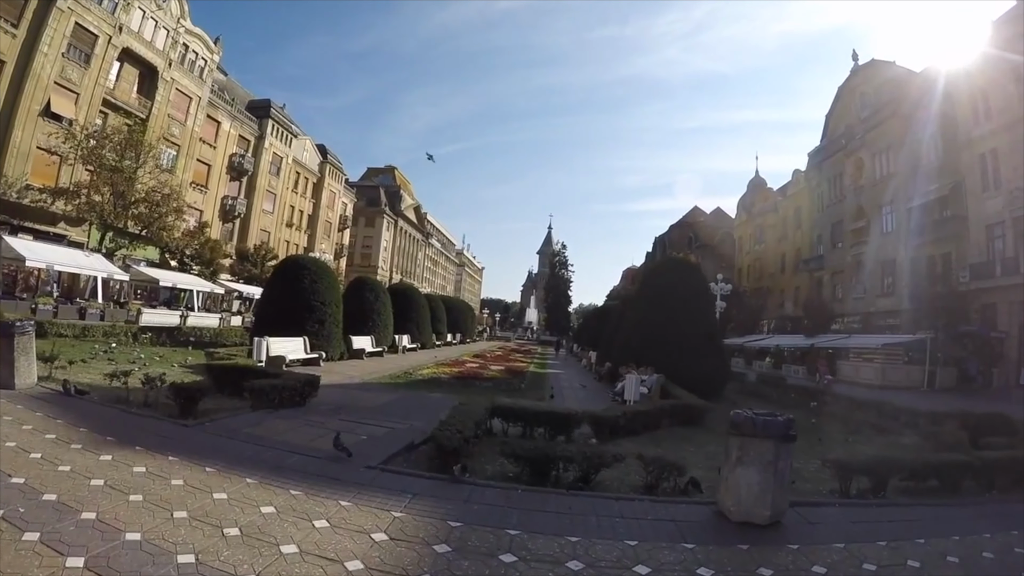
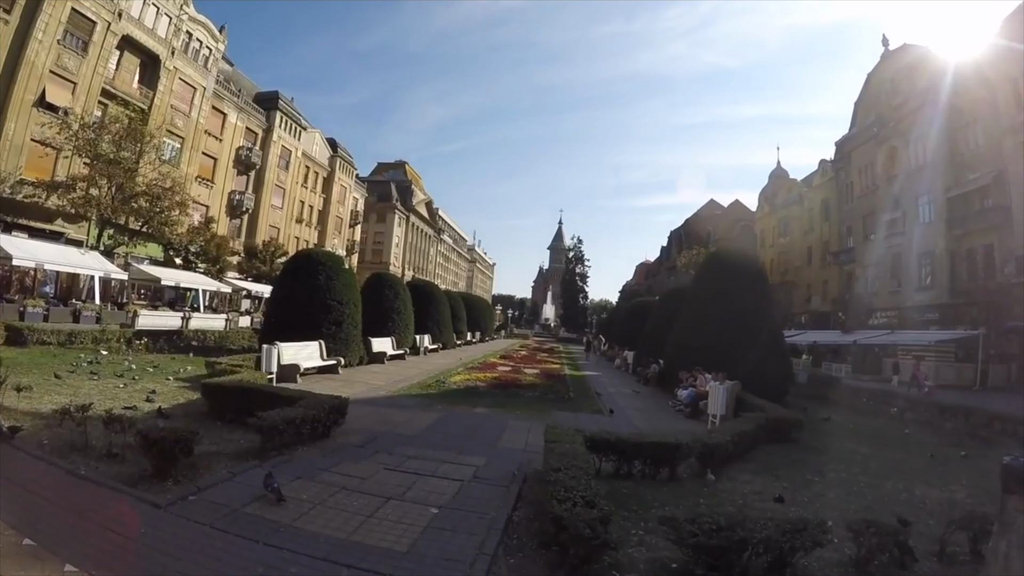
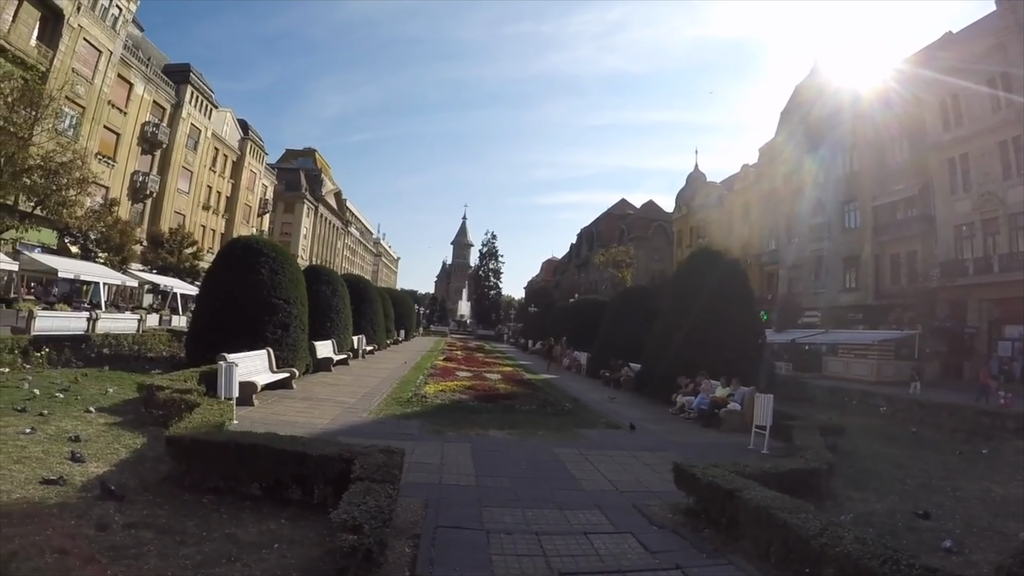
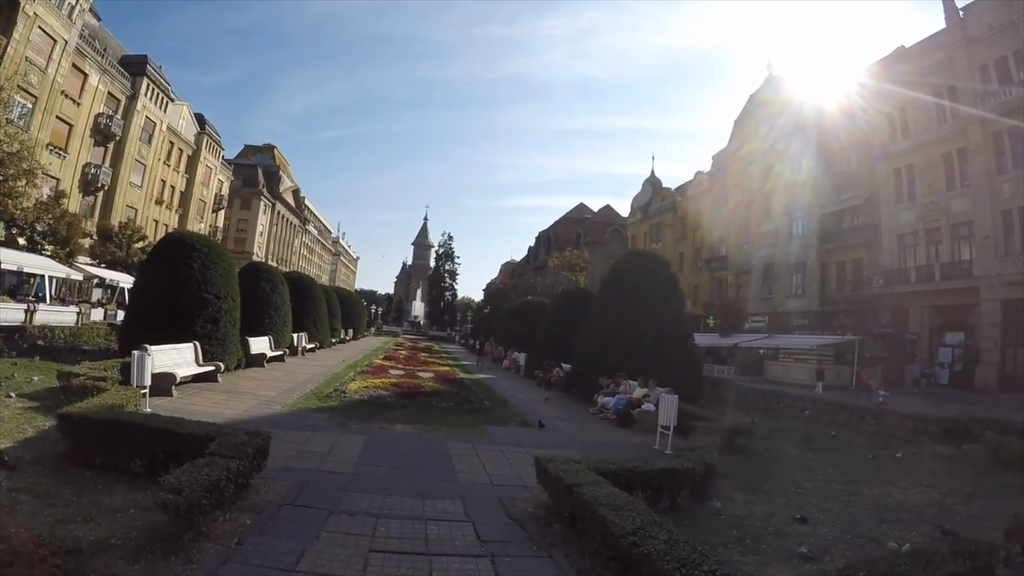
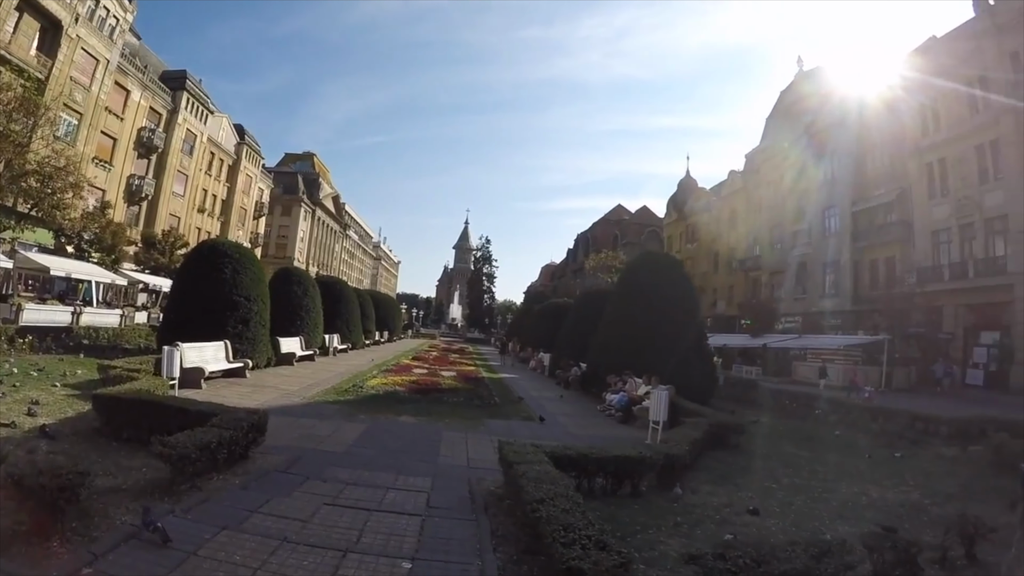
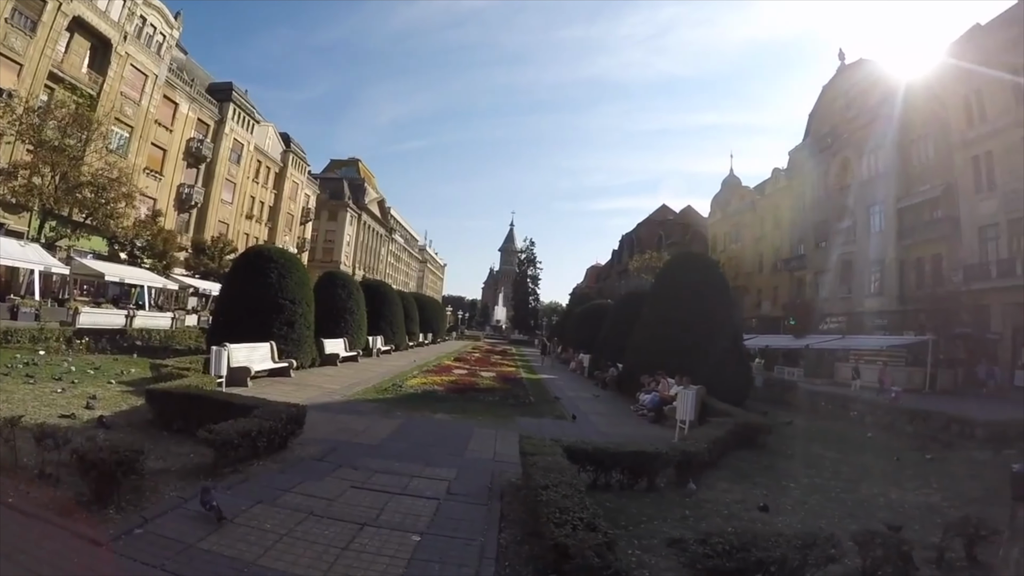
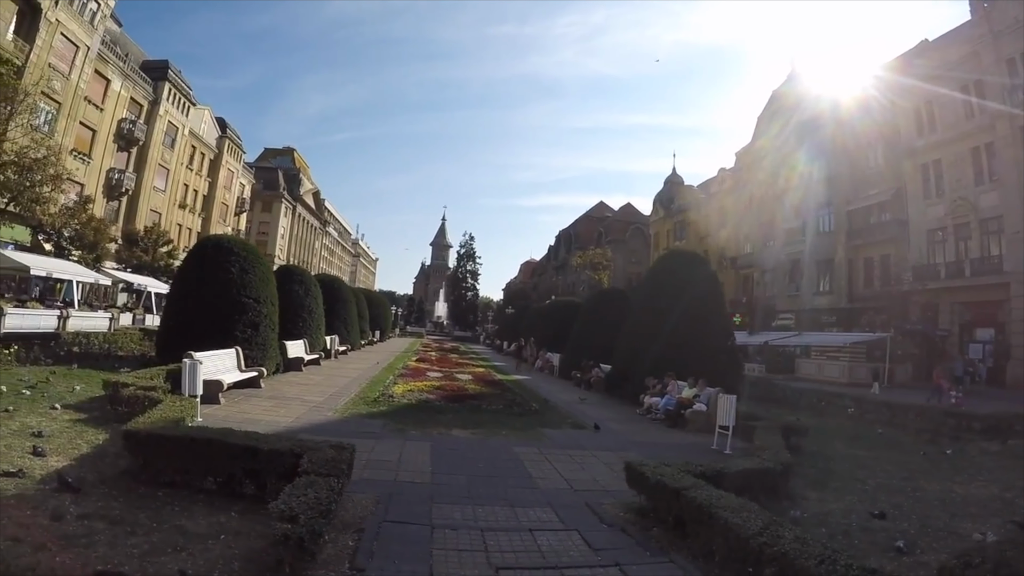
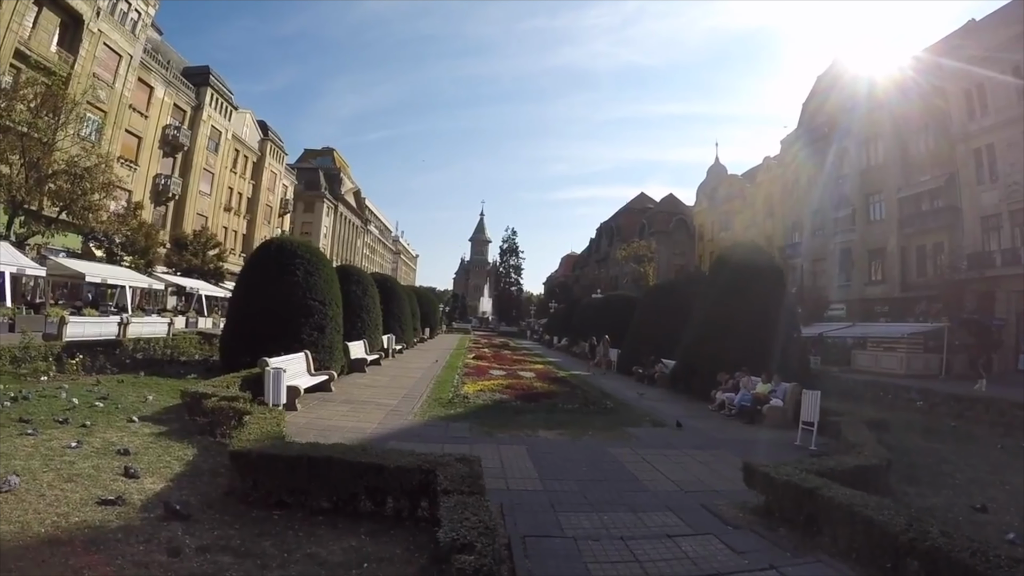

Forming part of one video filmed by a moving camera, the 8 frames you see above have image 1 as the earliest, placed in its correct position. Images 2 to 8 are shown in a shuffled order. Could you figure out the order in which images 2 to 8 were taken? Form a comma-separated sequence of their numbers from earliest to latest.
2, 6, 5, 4, 7, 3, 8
